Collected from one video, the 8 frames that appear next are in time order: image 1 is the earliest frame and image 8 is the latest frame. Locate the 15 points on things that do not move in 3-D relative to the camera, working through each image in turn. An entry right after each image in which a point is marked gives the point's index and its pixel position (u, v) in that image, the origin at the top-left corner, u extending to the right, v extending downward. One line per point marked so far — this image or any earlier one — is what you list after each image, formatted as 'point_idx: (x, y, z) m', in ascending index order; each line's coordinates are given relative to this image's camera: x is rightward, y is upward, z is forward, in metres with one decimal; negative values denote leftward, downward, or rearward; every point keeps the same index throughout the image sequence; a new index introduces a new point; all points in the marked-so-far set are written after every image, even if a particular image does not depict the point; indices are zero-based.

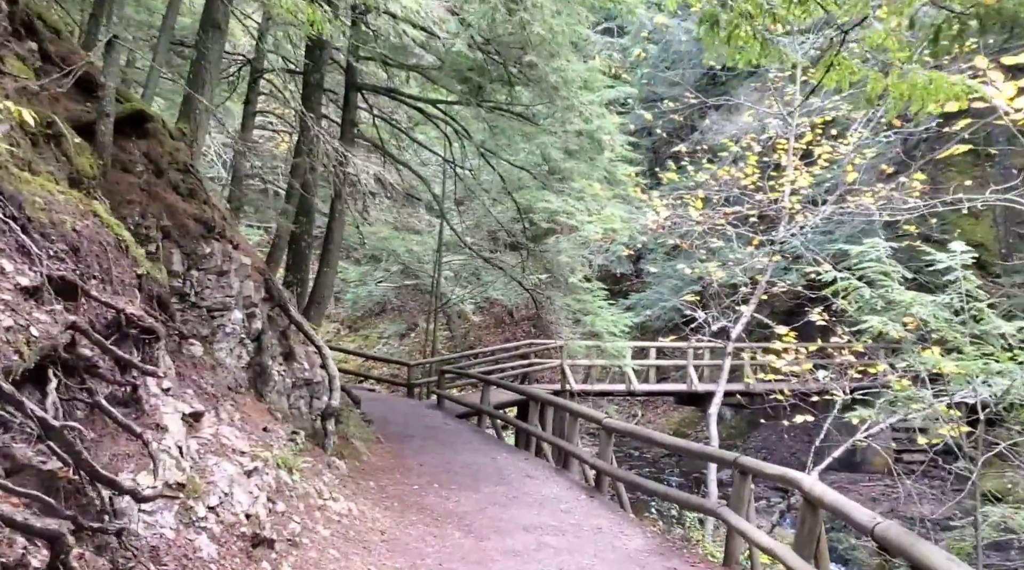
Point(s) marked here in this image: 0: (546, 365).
0: (+0.6, -1.3, +15.2) m
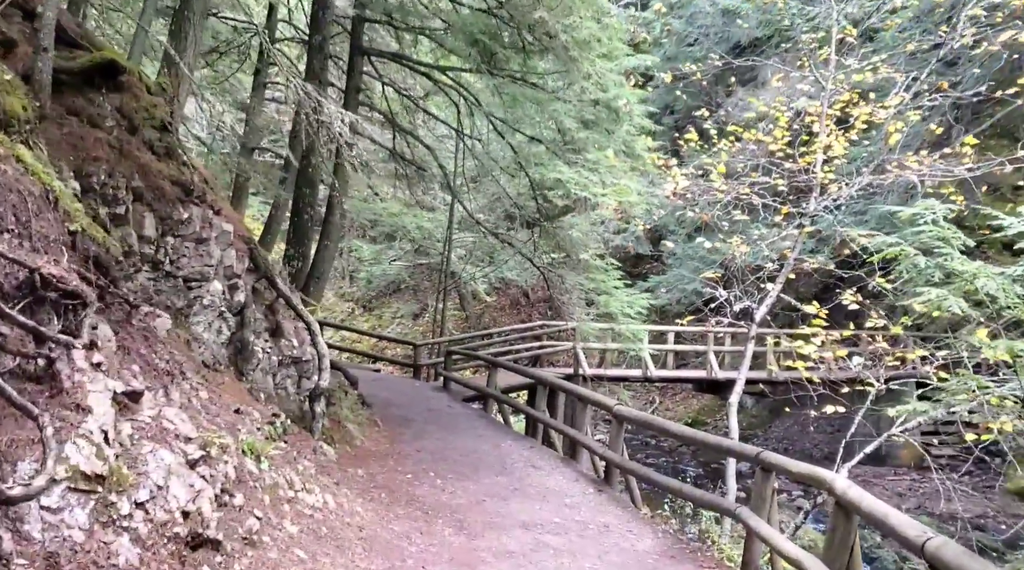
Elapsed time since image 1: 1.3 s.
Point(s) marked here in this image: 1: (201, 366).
0: (+0.7, -1.0, +14.6) m
1: (-2.1, -0.6, +6.4) m
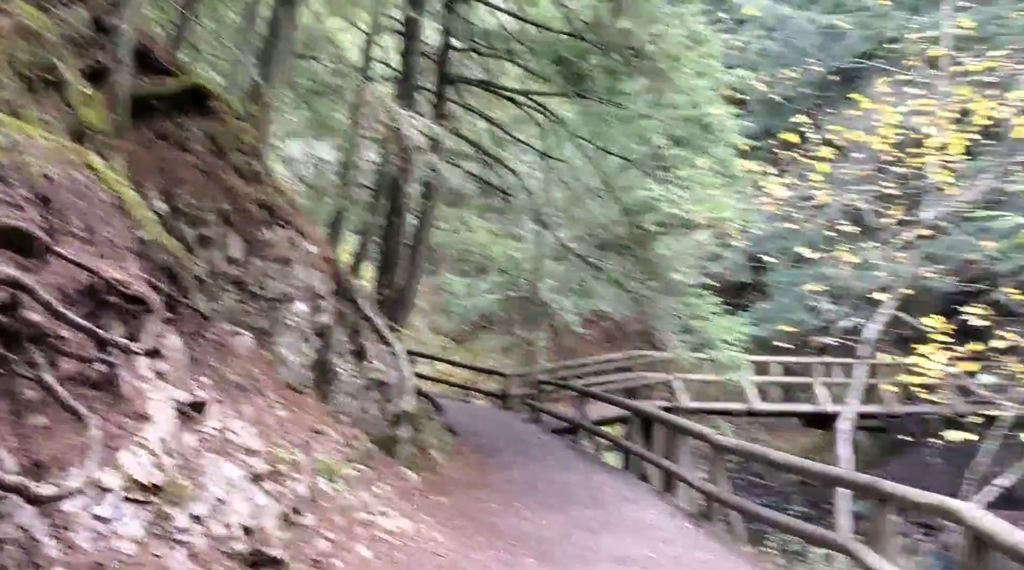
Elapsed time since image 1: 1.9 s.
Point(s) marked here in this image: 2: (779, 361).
0: (+2.2, -1.4, +14.2) m
1: (-1.5, -0.7, +6.3) m
2: (+4.6, -1.3, +16.3) m
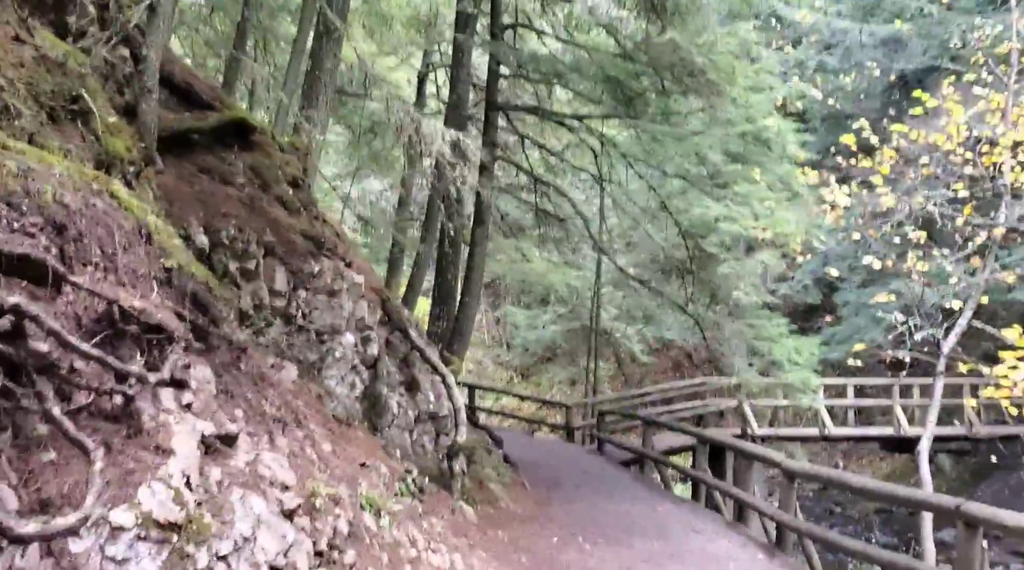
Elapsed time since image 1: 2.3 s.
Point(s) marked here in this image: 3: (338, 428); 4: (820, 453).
0: (+3.1, -1.7, +13.7) m
1: (-1.2, -0.9, +6.2) m
2: (+5.7, -1.6, +15.6) m
3: (-1.1, -0.9, +6.2) m
4: (+6.1, -3.3, +18.7) m
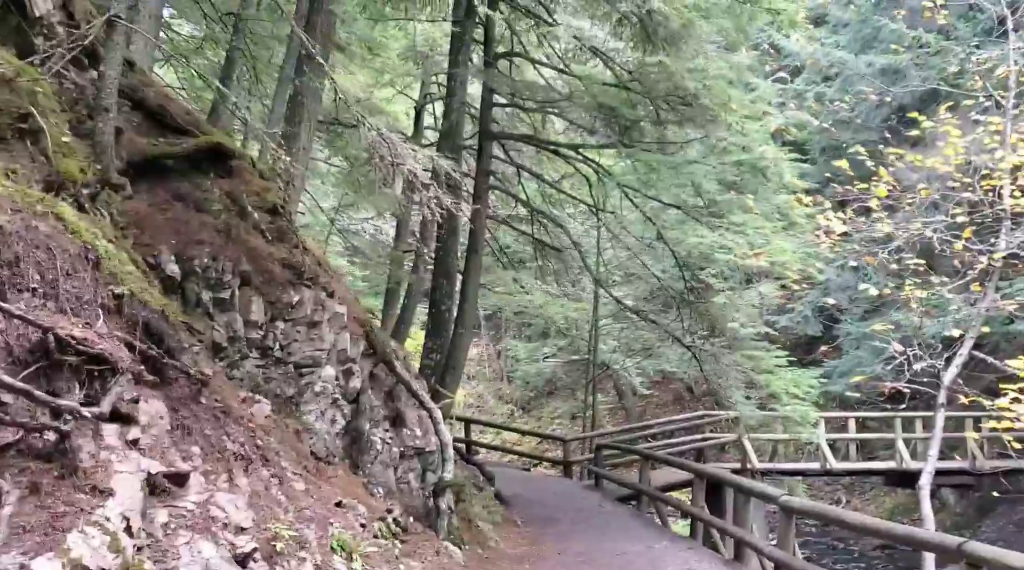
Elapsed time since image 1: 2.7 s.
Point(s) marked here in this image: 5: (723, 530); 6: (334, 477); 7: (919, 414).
0: (+3.0, -2.2, +13.4) m
1: (-1.3, -1.1, +5.9) m
2: (+5.6, -2.1, +15.3) m
3: (-1.2, -1.1, +5.9) m
4: (+6.1, -3.9, +18.4) m
5: (+1.9, -2.2, +8.4) m
6: (-1.1, -1.2, +6.1) m
7: (+6.5, -2.0, +15.0) m
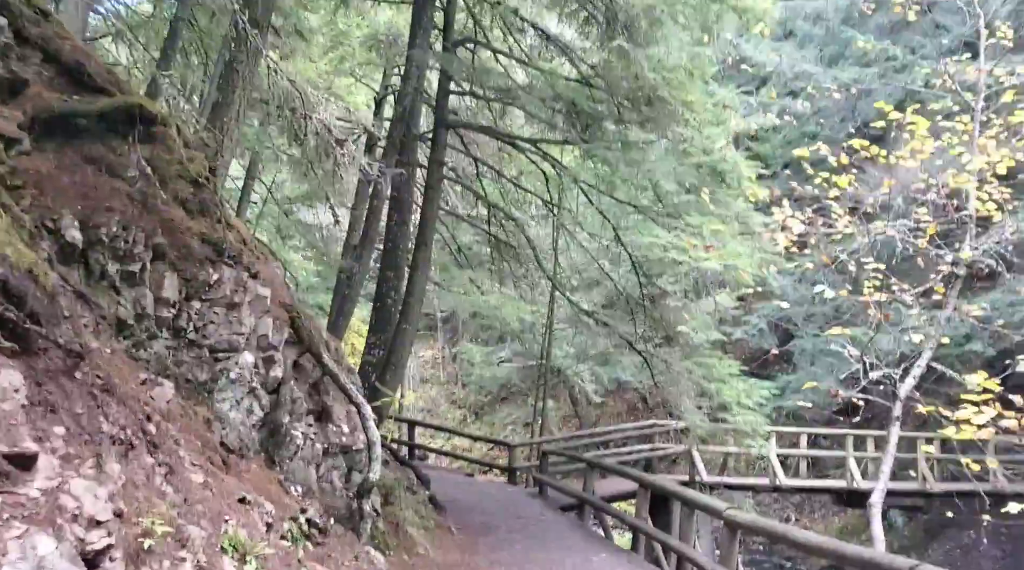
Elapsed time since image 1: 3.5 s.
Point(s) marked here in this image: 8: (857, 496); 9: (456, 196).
0: (+2.2, -2.3, +13.1) m
1: (-1.7, -0.9, +5.4) m
2: (+4.8, -2.4, +15.1) m
3: (-1.7, -1.0, +5.4) m
4: (+5.0, -4.2, +18.1) m
5: (+1.3, -2.2, +8.0) m
6: (-1.6, -1.1, +5.6) m
7: (+5.6, -2.3, +14.8) m
8: (+5.3, -3.3, +14.6) m
9: (-0.9, +1.4, +14.7) m
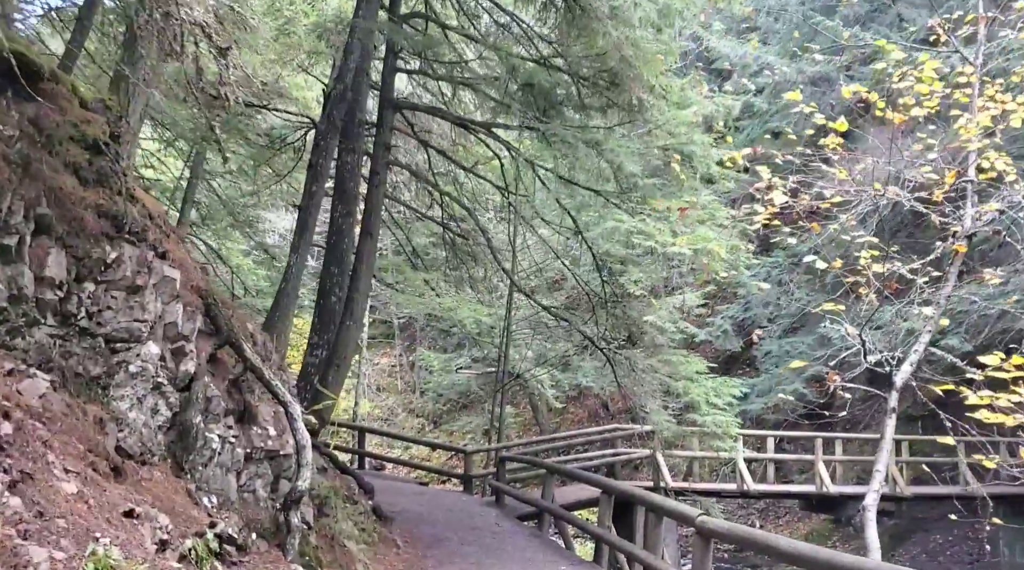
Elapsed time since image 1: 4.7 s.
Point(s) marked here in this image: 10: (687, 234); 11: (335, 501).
0: (+1.6, -2.2, +12.4) m
1: (-2.0, -0.8, +4.6) m
2: (+4.1, -2.3, +14.5) m
3: (-1.9, -0.9, +4.6) m
4: (+4.3, -4.2, +17.5) m
5: (+0.9, -2.1, +7.3) m
6: (-1.9, -1.0, +4.8) m
7: (+5.0, -2.3, +14.2) m
8: (+4.7, -3.2, +14.0) m
9: (-1.5, +1.4, +14.0) m
10: (+2.0, +0.5, +10.7) m
11: (-1.3, -1.6, +6.8) m
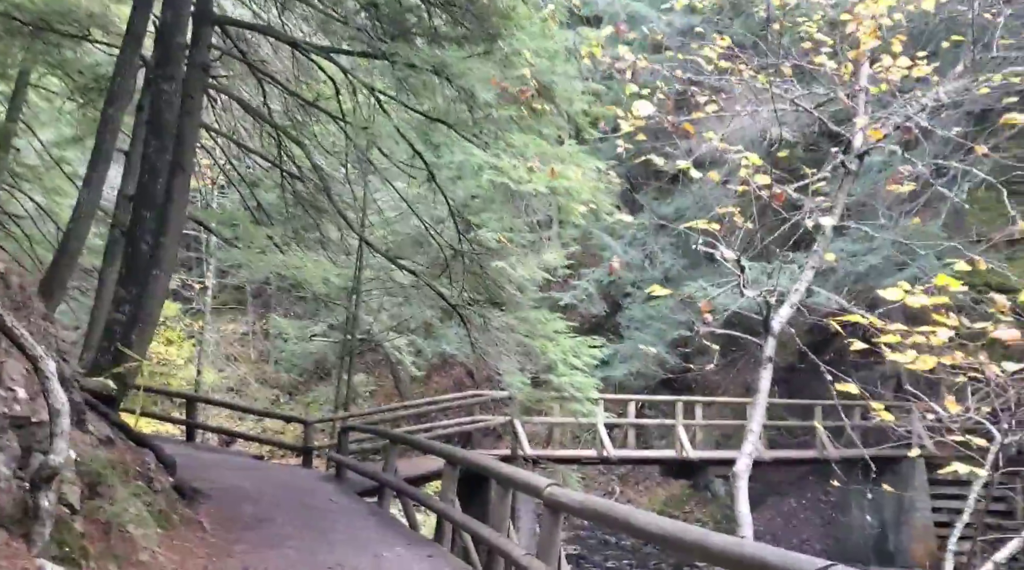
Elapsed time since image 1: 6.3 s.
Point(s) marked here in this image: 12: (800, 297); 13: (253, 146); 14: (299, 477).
0: (-0.2, -1.7, +11.5) m
1: (-2.7, -0.5, +3.3) m
2: (+1.9, -1.7, +14.0) m
3: (-2.7, -0.5, +3.3) m
4: (+1.7, -3.5, +17.1) m
5: (-0.2, -1.7, +6.4) m
6: (-2.6, -0.6, +3.5) m
7: (+2.8, -1.7, +13.8) m
8: (+2.6, -2.6, +13.6) m
9: (-3.5, +2.0, +12.6) m
10: (+0.4, +1.0, +9.8) m
11: (-2.4, -1.1, +5.6) m
12: (+2.3, -0.3, +8.3) m
13: (-3.5, +1.8, +12.5) m
14: (-2.2, -2.0, +9.7) m
